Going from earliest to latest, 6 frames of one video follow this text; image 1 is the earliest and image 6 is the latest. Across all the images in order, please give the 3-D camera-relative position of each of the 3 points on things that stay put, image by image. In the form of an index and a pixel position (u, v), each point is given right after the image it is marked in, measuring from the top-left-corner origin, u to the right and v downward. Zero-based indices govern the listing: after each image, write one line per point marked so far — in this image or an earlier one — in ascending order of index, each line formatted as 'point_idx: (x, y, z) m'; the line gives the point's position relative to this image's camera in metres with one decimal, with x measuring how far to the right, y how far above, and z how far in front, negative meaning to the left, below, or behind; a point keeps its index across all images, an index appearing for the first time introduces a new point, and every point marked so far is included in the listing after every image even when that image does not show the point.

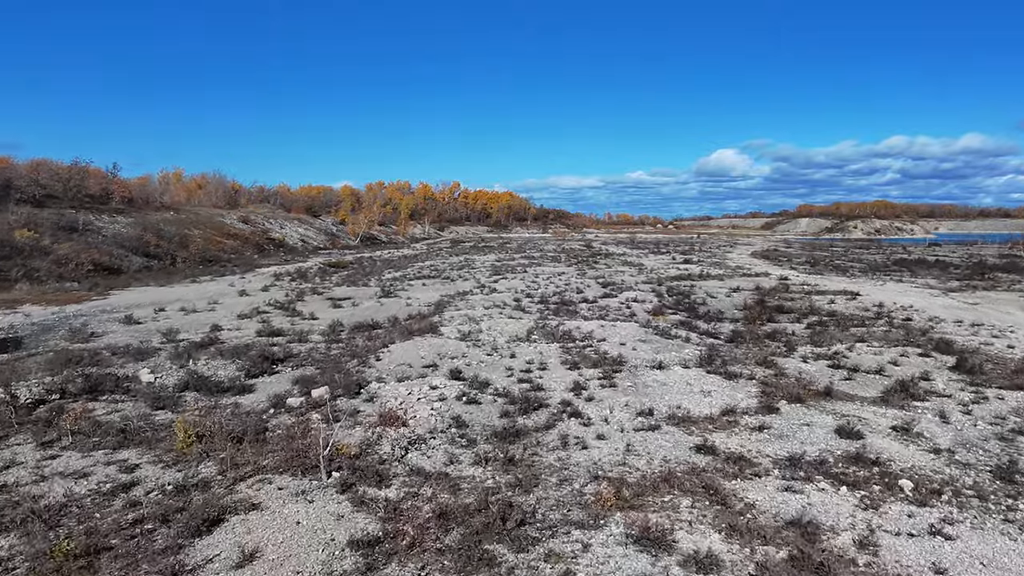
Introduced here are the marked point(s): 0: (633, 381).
0: (+2.1, -1.6, +13.4) m
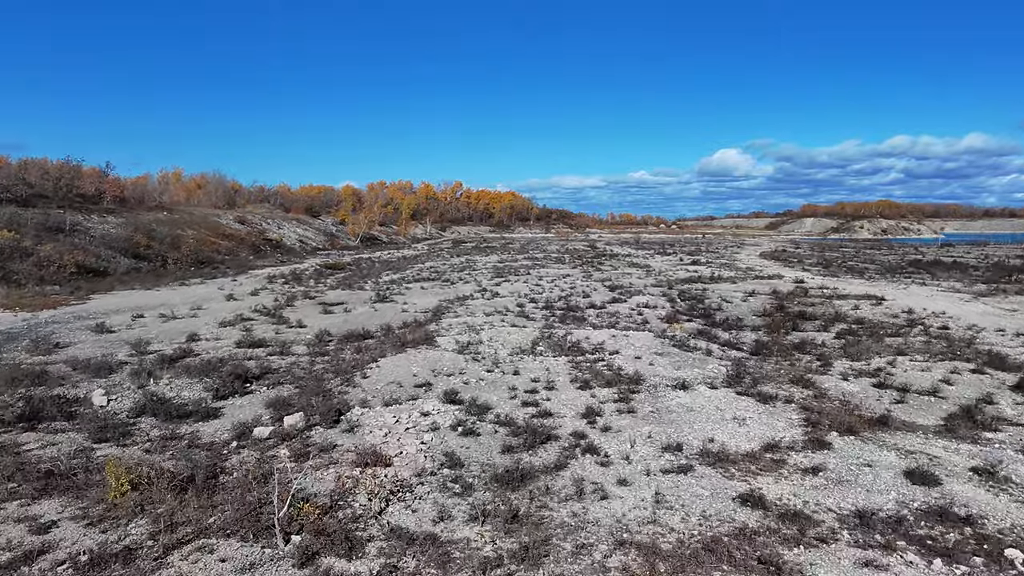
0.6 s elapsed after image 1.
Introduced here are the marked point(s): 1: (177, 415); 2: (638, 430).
0: (+2.2, -1.8, +11.7) m
1: (-5.0, -1.9, +11.5) m
2: (+1.7, -1.9, +10.3) m
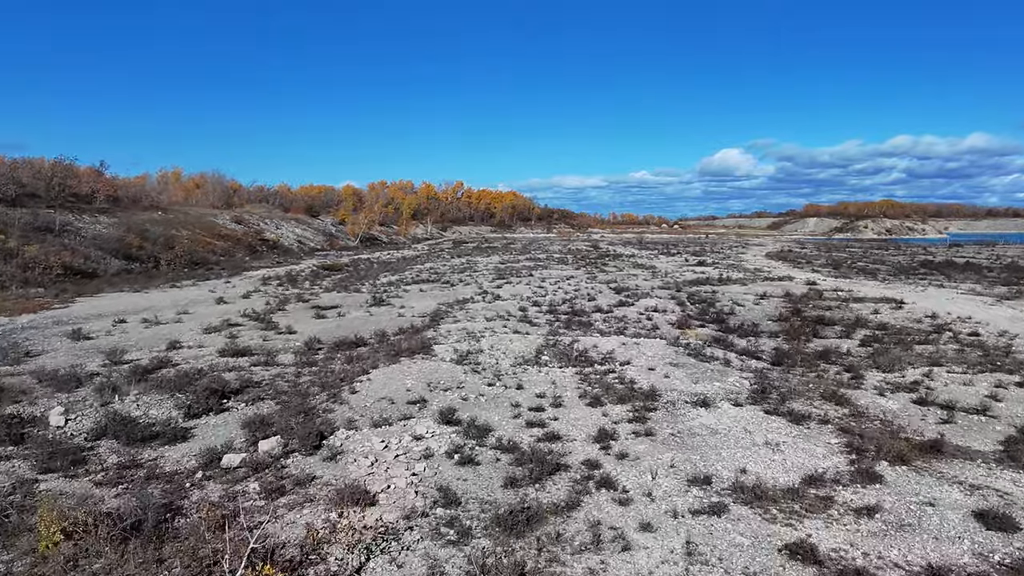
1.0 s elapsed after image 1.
0: (+2.2, -1.9, +10.4) m
1: (-4.9, -2.0, +10.2) m
2: (+1.7, -2.0, +9.1) m
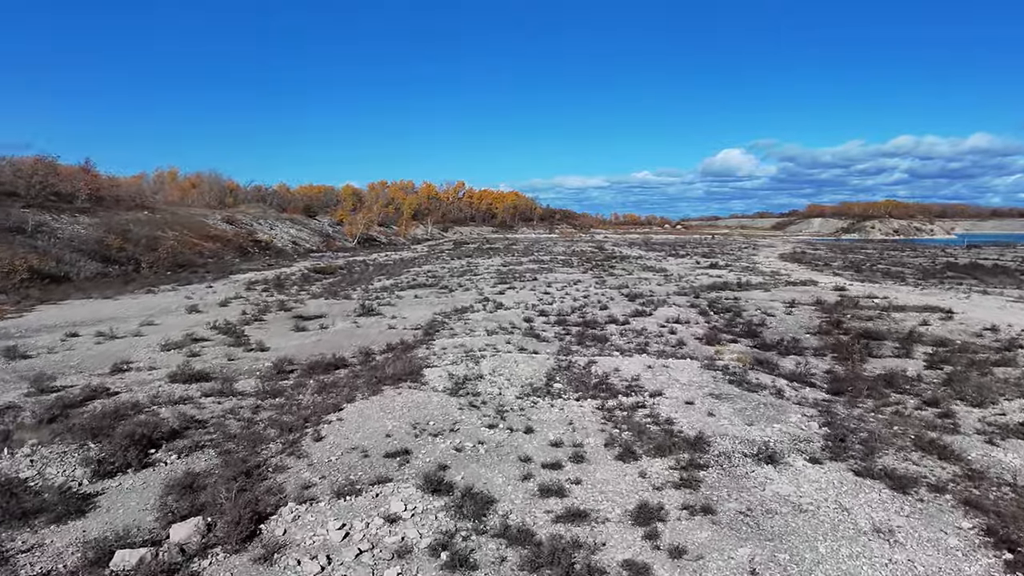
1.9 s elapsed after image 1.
0: (+2.3, -2.1, +7.8) m
1: (-4.8, -2.2, +7.6) m
2: (+1.8, -2.2, +6.4) m
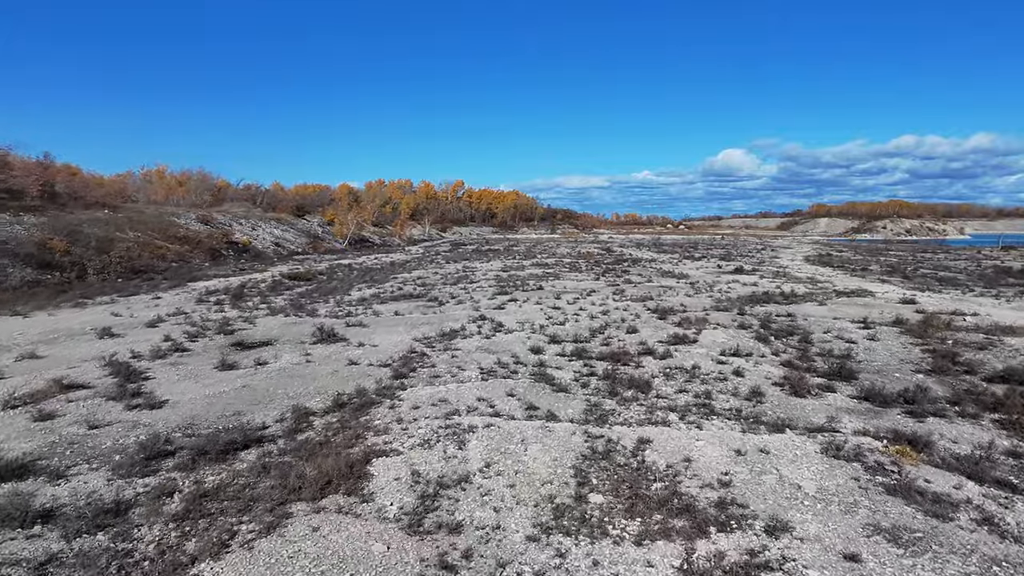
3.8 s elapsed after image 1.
0: (+2.4, -2.5, +2.3) m
1: (-4.8, -2.7, +2.1) m
2: (+1.9, -2.7, +0.9) m
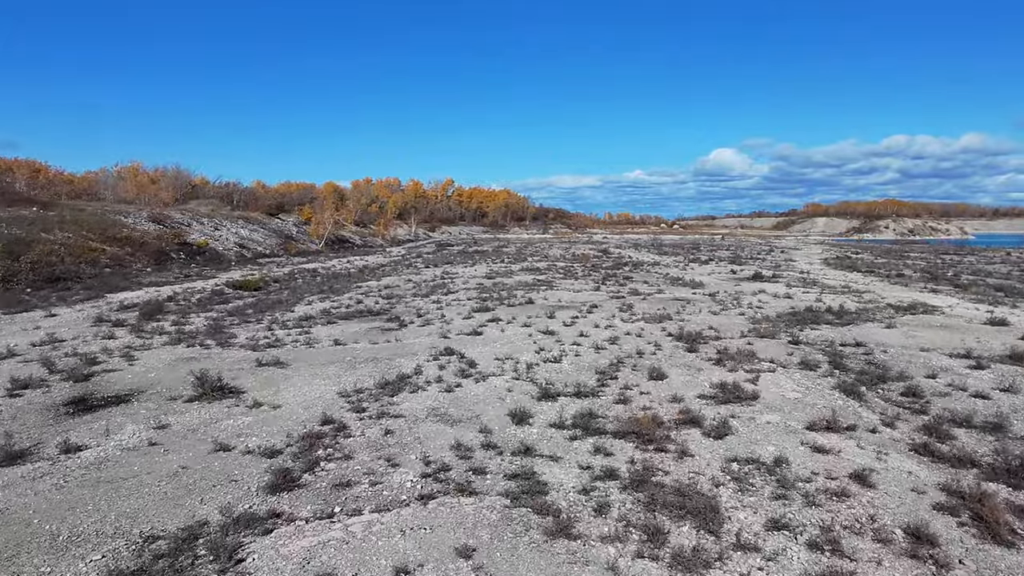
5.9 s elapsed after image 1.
0: (+2.1, -3.0, -3.6) m
1: (-5.1, -3.2, -3.9) m
2: (+1.6, -3.2, -5.0) m
